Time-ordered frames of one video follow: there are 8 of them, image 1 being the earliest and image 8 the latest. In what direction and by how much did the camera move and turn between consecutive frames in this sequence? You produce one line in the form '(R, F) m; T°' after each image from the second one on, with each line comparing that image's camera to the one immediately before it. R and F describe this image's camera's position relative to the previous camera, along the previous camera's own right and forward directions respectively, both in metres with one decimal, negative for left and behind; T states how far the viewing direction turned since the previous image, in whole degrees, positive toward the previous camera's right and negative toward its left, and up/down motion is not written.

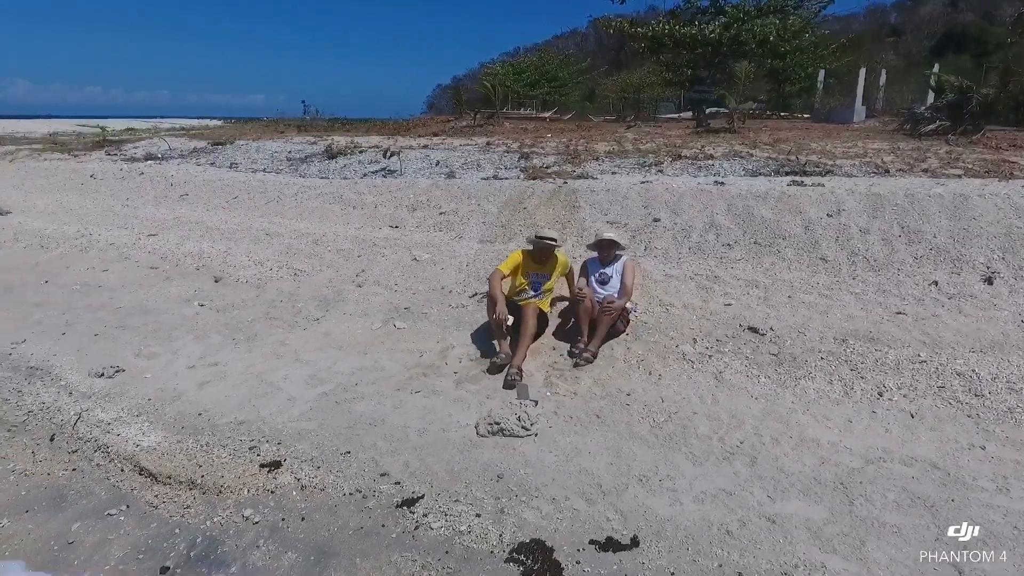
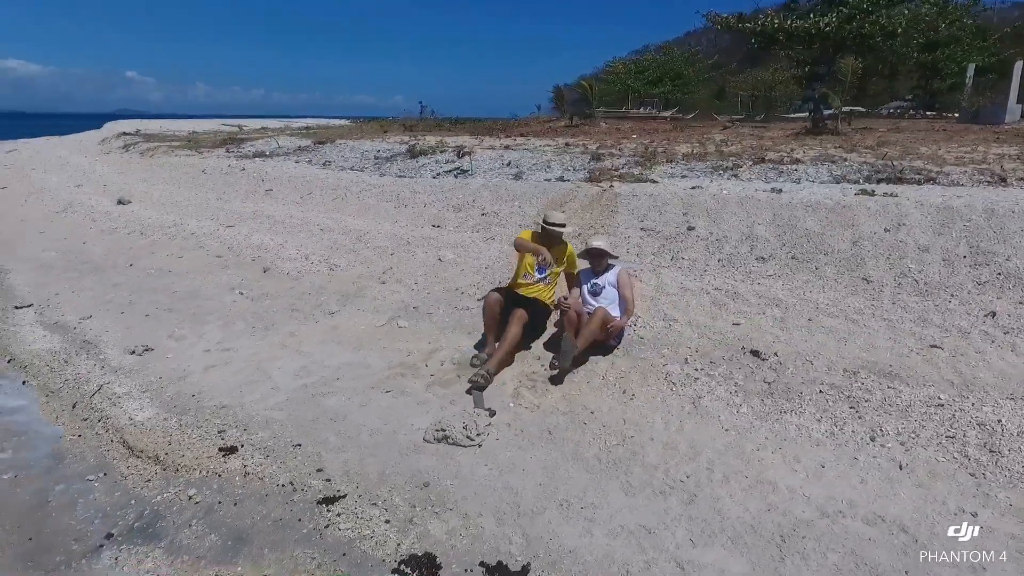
(+1.3, +0.3) m; -11°
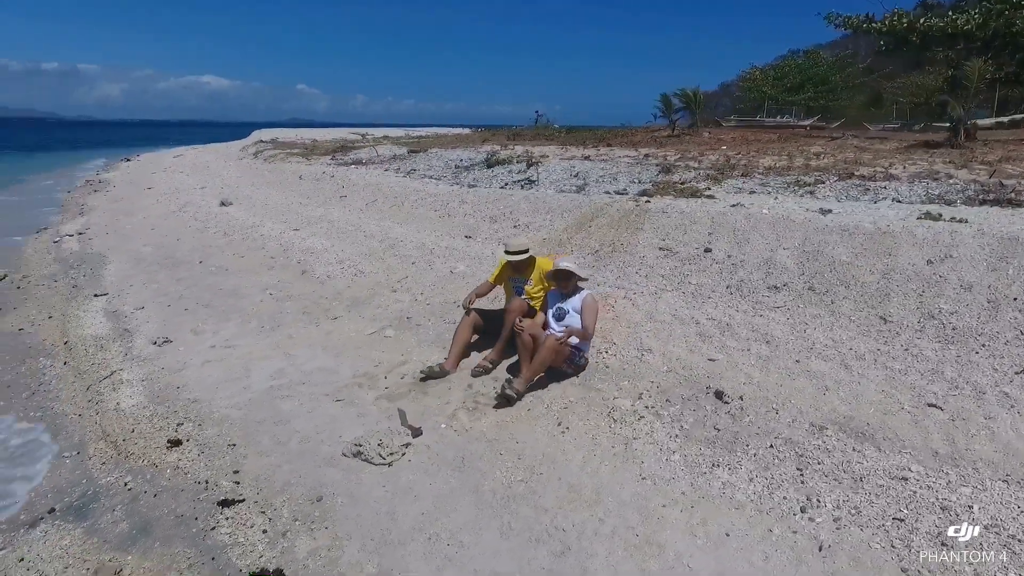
(+1.6, +0.4) m; -12°
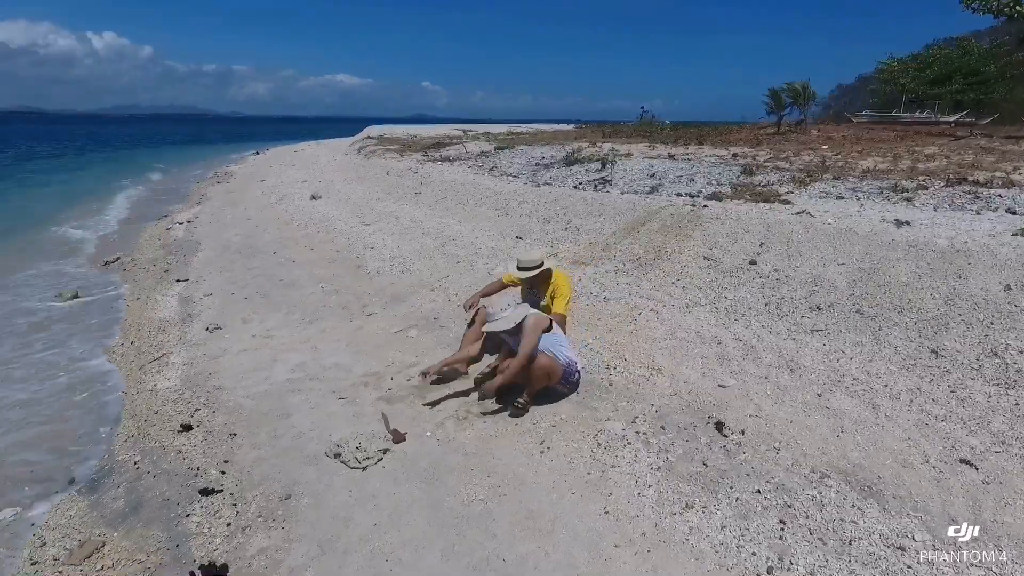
(+1.0, +0.3) m; -10°
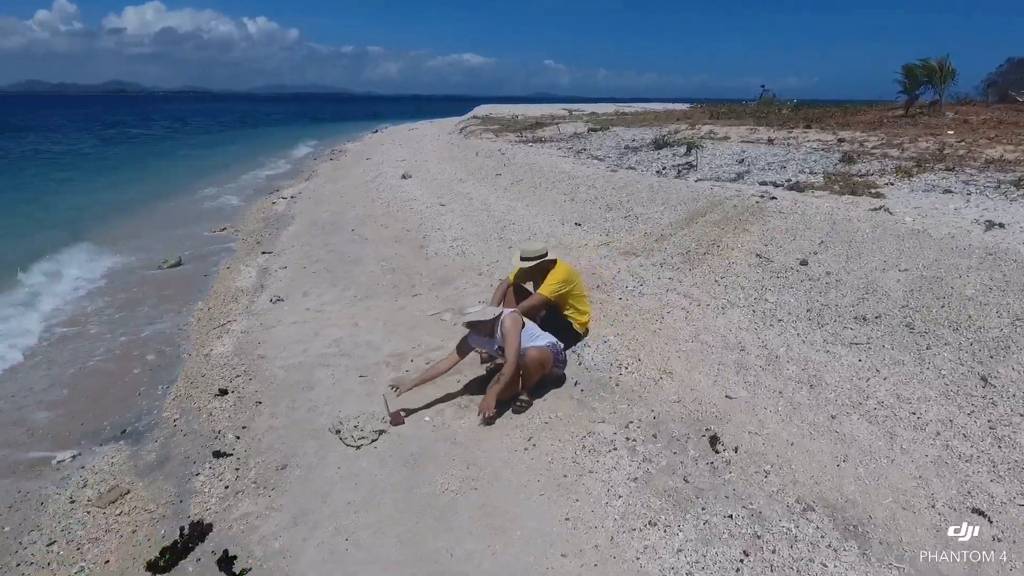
(+0.9, +0.2) m; -10°
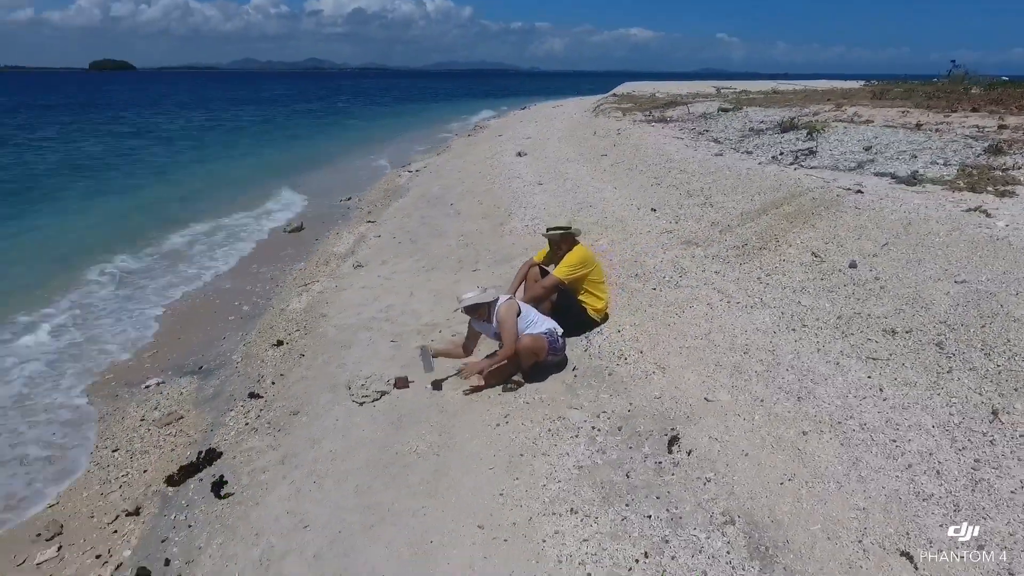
(+1.3, 0.0) m; -14°
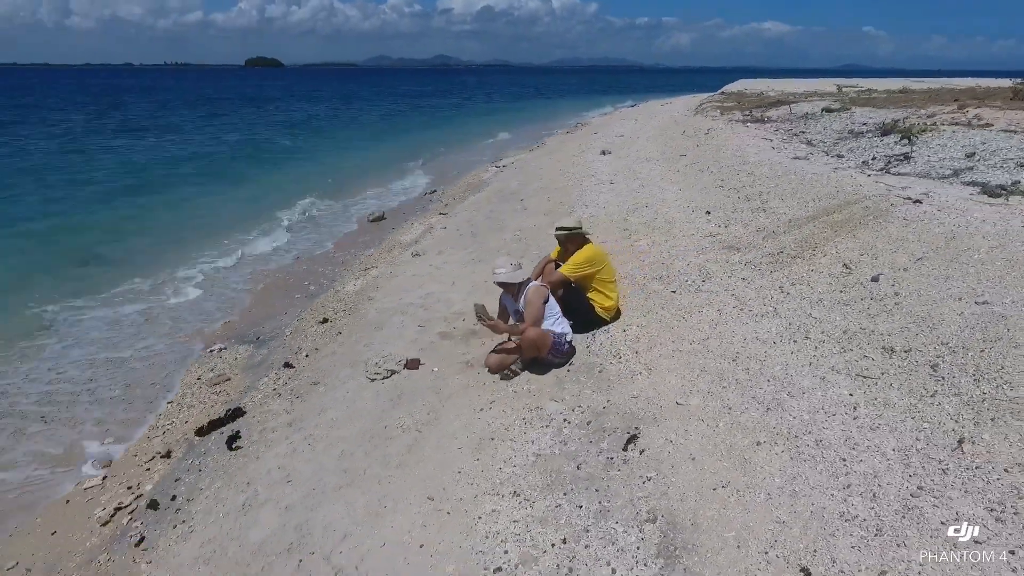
(+1.0, -0.1) m; -10°
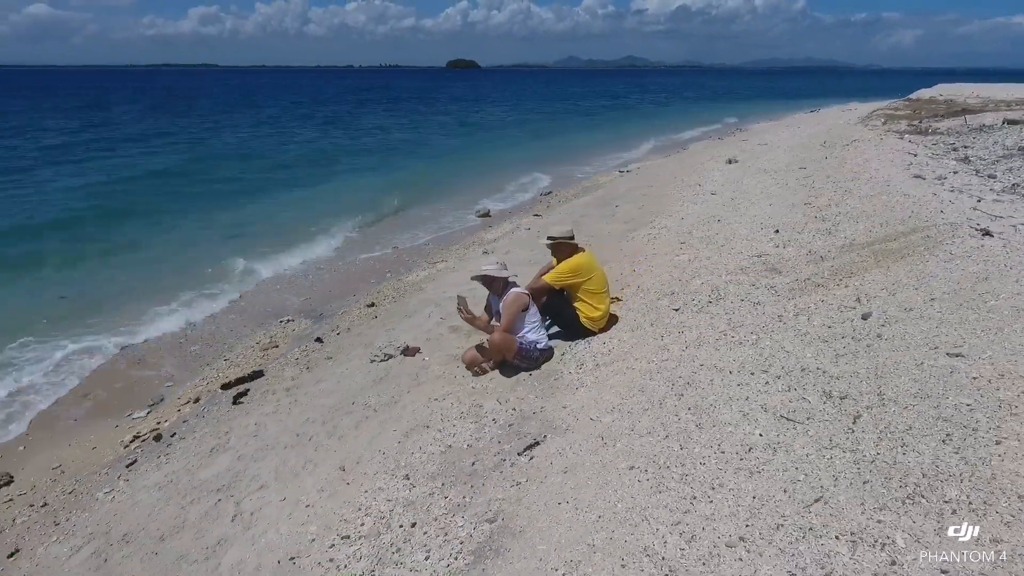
(+1.7, 0.0) m; -15°
